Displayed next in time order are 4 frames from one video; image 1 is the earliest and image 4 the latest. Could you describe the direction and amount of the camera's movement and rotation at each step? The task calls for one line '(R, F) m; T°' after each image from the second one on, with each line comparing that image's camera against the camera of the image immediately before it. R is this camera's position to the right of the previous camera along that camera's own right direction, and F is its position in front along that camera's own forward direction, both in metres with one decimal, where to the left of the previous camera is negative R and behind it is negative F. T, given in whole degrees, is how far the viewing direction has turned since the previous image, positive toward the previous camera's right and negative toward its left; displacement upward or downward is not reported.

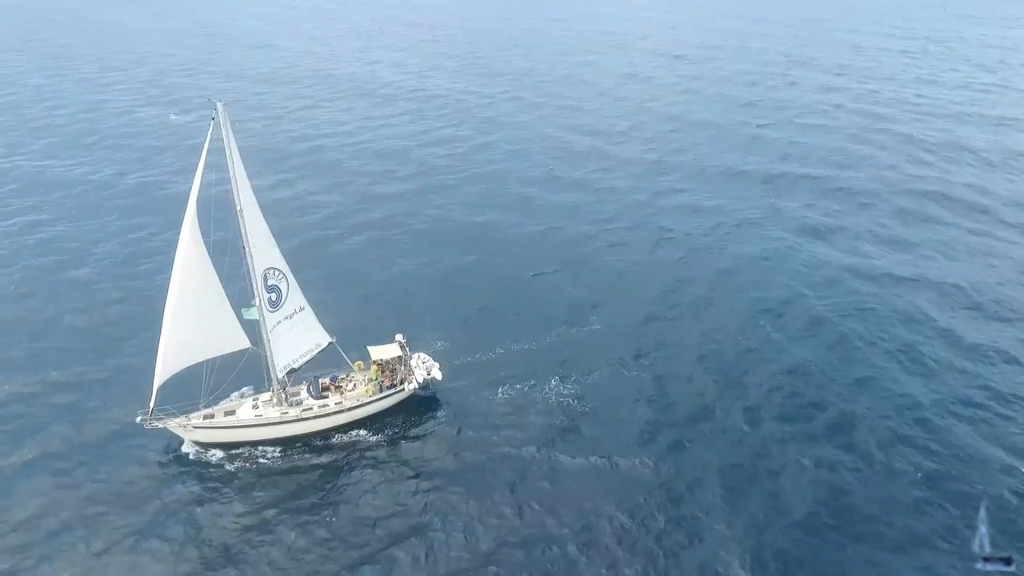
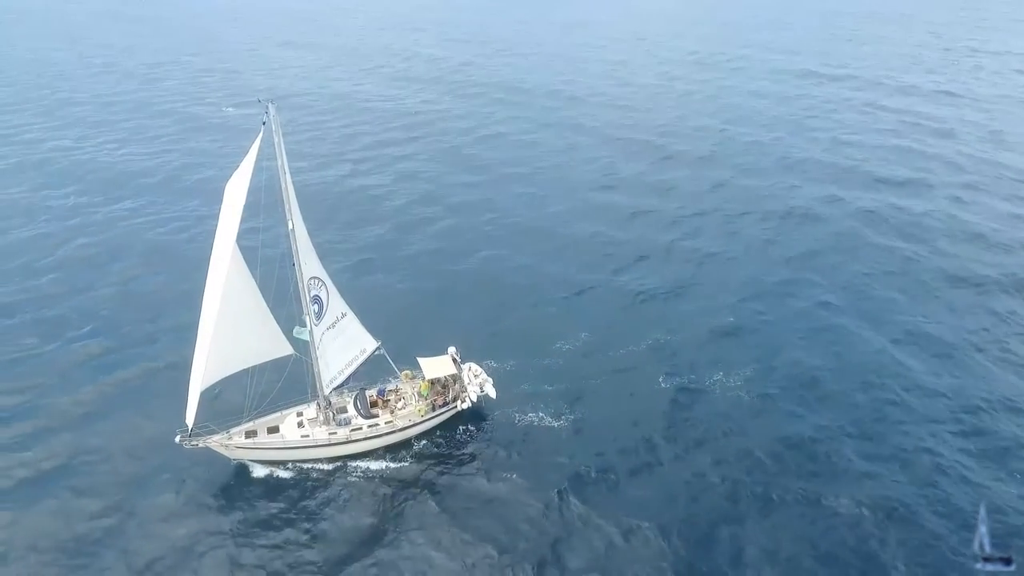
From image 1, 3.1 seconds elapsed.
(-1.5, +2.5) m; -2°
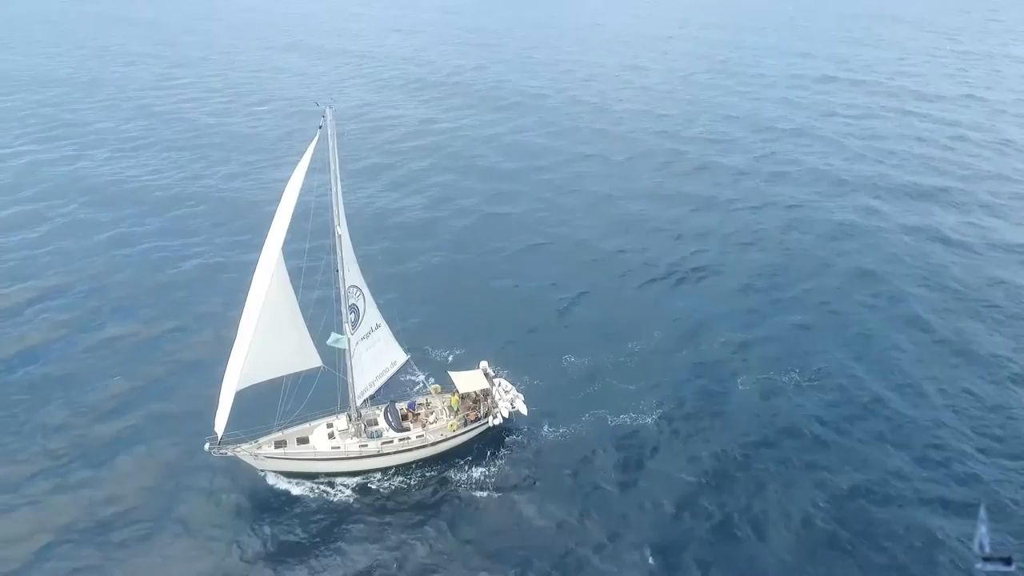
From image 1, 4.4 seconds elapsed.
(-0.9, +0.5) m; -1°
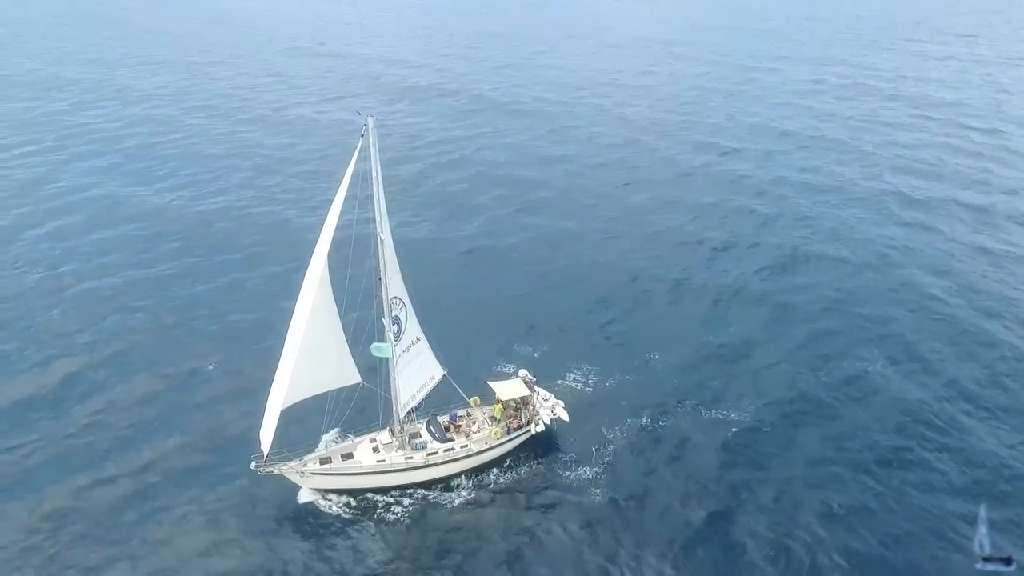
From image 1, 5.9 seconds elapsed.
(-1.5, +0.6) m; -1°
